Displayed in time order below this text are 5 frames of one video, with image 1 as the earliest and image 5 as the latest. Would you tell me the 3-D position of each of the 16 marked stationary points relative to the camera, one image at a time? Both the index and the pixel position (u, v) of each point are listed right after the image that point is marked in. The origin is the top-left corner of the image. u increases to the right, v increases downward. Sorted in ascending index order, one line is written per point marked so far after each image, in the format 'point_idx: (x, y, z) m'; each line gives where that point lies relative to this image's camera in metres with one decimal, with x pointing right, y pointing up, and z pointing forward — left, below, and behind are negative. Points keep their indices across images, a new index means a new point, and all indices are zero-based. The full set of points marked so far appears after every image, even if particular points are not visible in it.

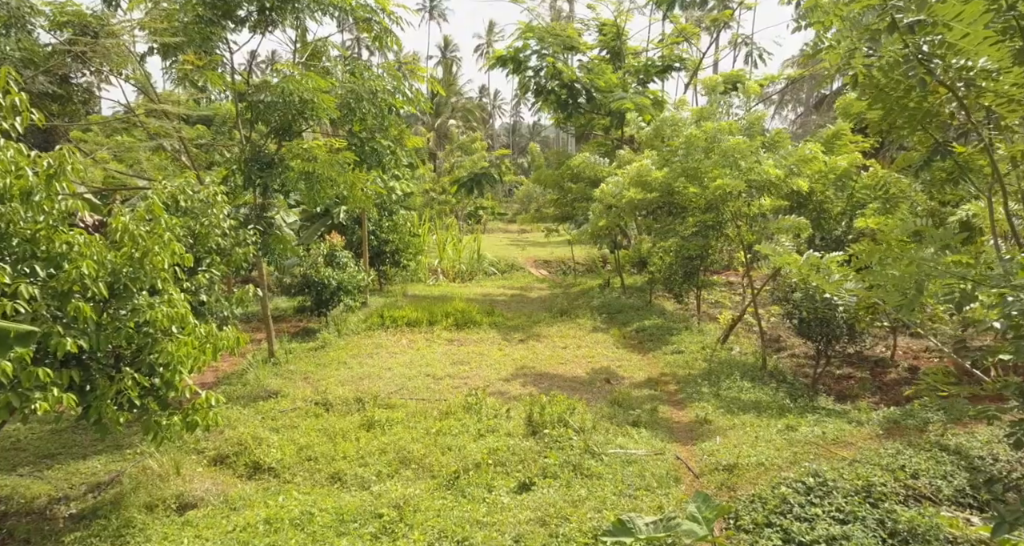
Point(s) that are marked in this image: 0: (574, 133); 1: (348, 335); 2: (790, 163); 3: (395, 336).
0: (+1.2, +2.8, +15.1) m
1: (-2.1, -0.8, +9.6) m
2: (+2.6, +1.0, +6.9) m
3: (-1.5, -0.8, +9.9) m
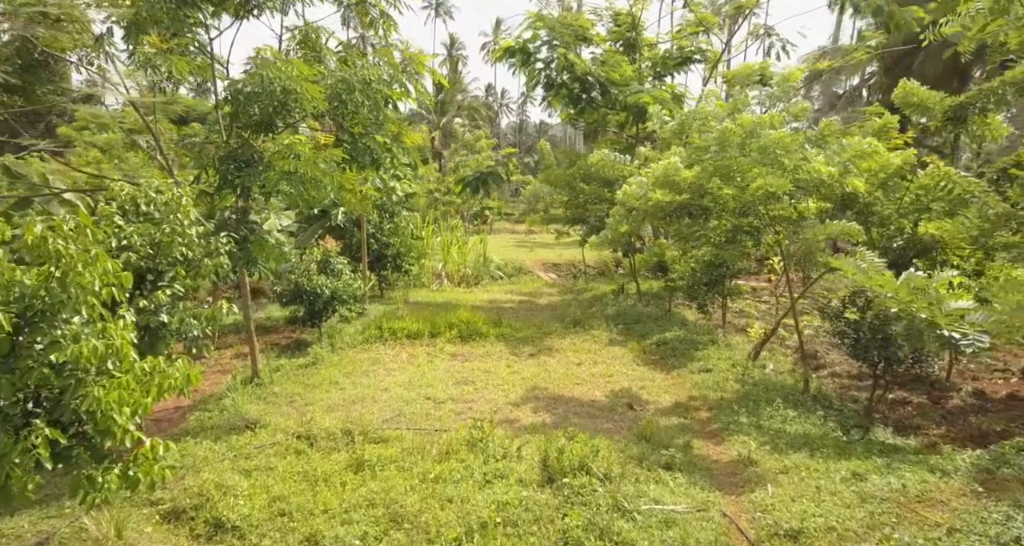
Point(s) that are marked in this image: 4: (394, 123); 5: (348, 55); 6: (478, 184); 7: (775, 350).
0: (+1.4, +2.7, +14.3) m
1: (-2.0, -0.9, +8.8) m
2: (+2.7, +0.9, +6.0) m
3: (-1.4, -0.9, +9.0) m
4: (-1.1, +1.4, +7.2) m
5: (-1.5, +2.0, +6.9) m
6: (-0.7, +1.9, +16.0) m
7: (+2.9, -0.9, +8.3) m
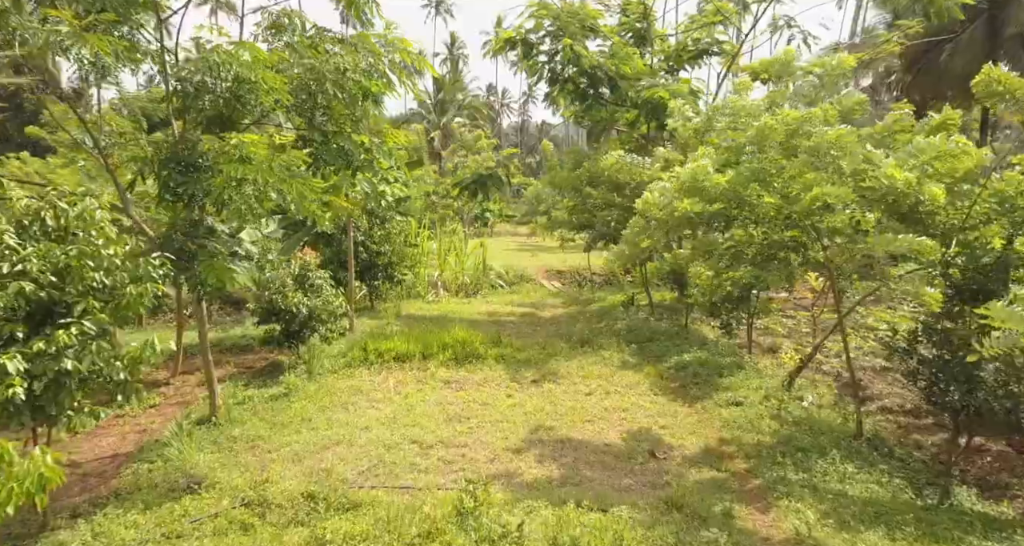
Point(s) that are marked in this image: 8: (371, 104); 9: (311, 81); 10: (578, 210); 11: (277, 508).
0: (+1.4, +2.6, +13.3) m
1: (-2.0, -1.1, +7.8) m
2: (+2.7, +0.7, +5.0) m
3: (-1.4, -1.1, +8.0) m
4: (-1.1, +1.2, +6.2) m
5: (-1.5, +1.8, +5.9) m
6: (-0.7, +1.7, +14.9) m
7: (+2.9, -1.0, +7.3) m
8: (-1.1, +1.3, +5.9) m
9: (-1.5, +1.4, +5.6) m
10: (+1.0, +1.0, +11.8) m
11: (-1.4, -1.4, +4.3) m
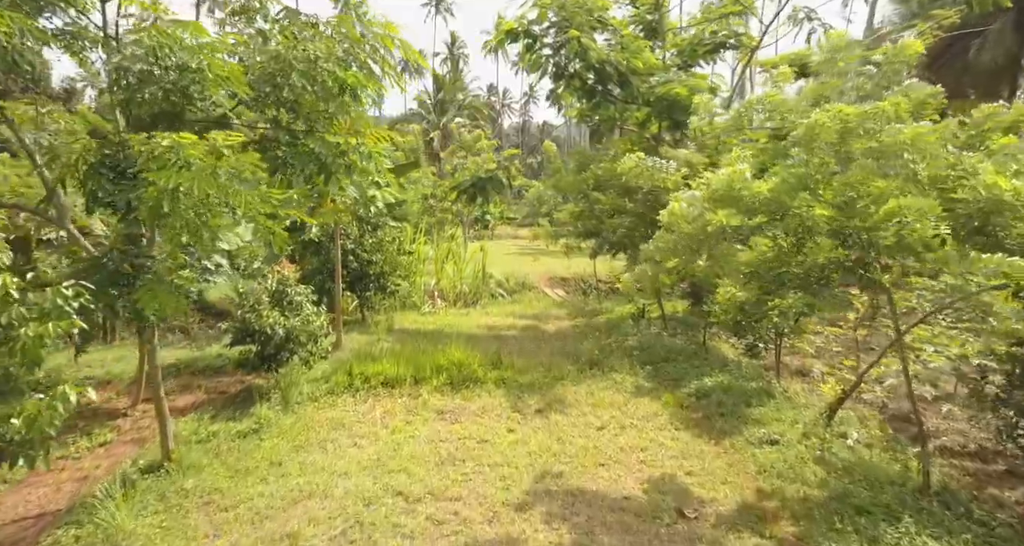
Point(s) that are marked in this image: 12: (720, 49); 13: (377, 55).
0: (+1.4, +2.4, +12.4) m
1: (-2.0, -1.2, +7.0) m
2: (+2.7, +0.6, +4.1) m
3: (-1.4, -1.3, +7.2) m
4: (-1.1, +1.1, +5.3) m
5: (-1.5, +1.7, +5.0) m
6: (-0.7, +1.5, +14.1) m
7: (+2.9, -1.2, +6.4) m
8: (-1.1, +1.1, +5.0) m
9: (-1.5, +1.3, +4.7) m
10: (+1.1, +0.8, +10.9) m
11: (-1.4, -1.5, +3.5) m
12: (+3.1, +3.3, +11.2) m
13: (-0.9, +1.5, +5.0) m
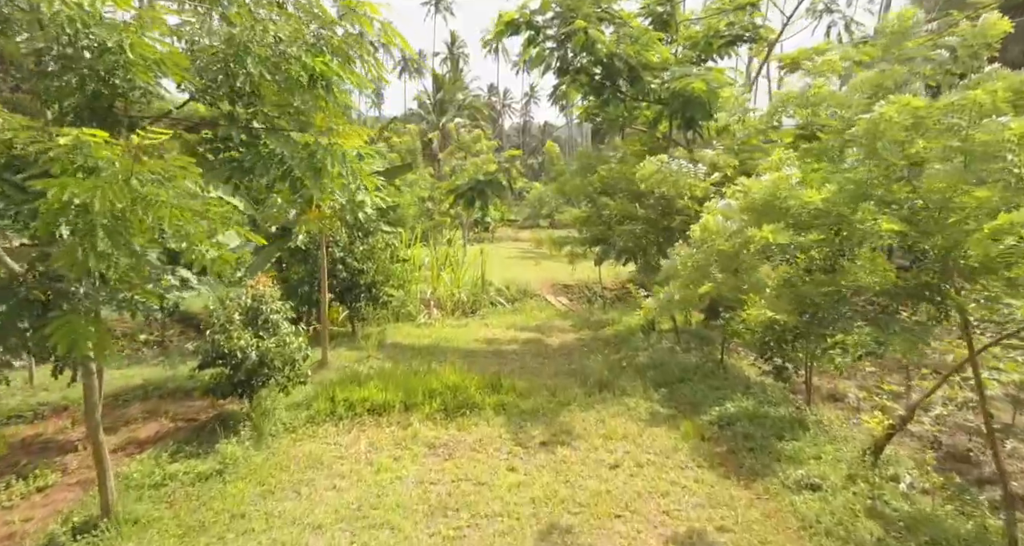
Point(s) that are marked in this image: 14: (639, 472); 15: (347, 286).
0: (+1.4, +2.3, +11.6) m
1: (-2.0, -1.4, +6.2) m
2: (+2.7, +0.5, +3.3) m
3: (-1.4, -1.4, +6.4) m
4: (-1.1, +1.0, +4.5) m
5: (-1.5, +1.5, +4.2) m
6: (-0.7, +1.4, +13.3) m
7: (+2.9, -1.3, +5.6) m
8: (-1.1, +1.0, +4.2) m
9: (-1.5, +1.1, +3.9) m
10: (+1.1, +0.7, +10.1) m
11: (-1.4, -1.6, +2.7) m
12: (+3.1, +3.2, +10.4) m
13: (-0.9, +1.3, +4.2) m
14: (+1.0, -1.5, +5.7) m
15: (-2.4, -0.2, +10.8) m
